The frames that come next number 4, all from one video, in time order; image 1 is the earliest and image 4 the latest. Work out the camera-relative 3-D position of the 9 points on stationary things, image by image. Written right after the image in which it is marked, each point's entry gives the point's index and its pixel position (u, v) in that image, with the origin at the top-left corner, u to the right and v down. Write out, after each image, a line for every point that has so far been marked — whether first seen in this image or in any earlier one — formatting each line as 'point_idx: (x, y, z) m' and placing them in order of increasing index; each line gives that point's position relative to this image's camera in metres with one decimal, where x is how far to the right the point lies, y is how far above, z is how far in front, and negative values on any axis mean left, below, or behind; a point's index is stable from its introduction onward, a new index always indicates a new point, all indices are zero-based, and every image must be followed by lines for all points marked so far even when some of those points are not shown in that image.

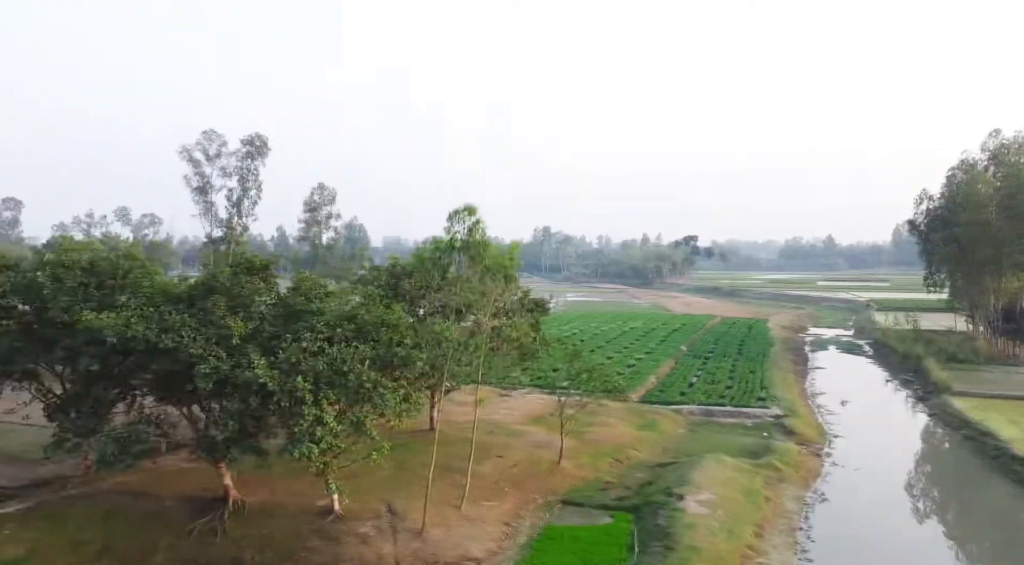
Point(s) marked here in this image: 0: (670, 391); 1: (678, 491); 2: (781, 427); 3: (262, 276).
0: (+3.8, -2.7, +19.8) m
1: (+2.3, -3.0, +11.6) m
2: (+5.5, -3.0, +16.6) m
3: (-3.5, +0.1, +10.8) m
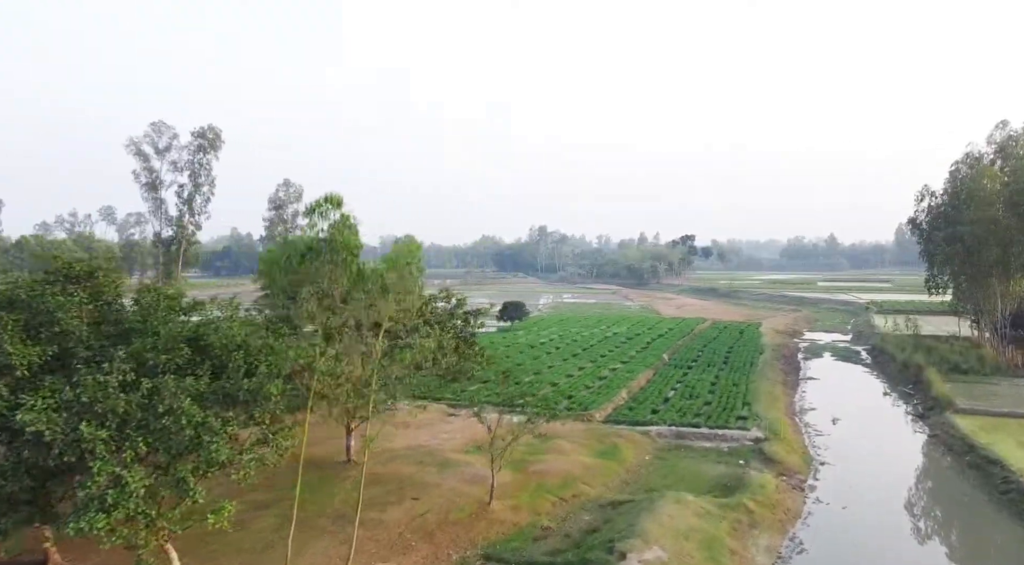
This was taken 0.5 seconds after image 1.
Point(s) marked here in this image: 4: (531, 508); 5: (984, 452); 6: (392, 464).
0: (+2.8, -2.8, +17.7) m
1: (+1.3, -3.1, +9.5) m
2: (+4.4, -3.1, +14.6) m
3: (-4.6, 0.0, +8.8) m
4: (+0.3, -3.1, +11.1) m
5: (+8.5, -3.1, +14.7) m
6: (-1.8, -2.8, +12.5) m
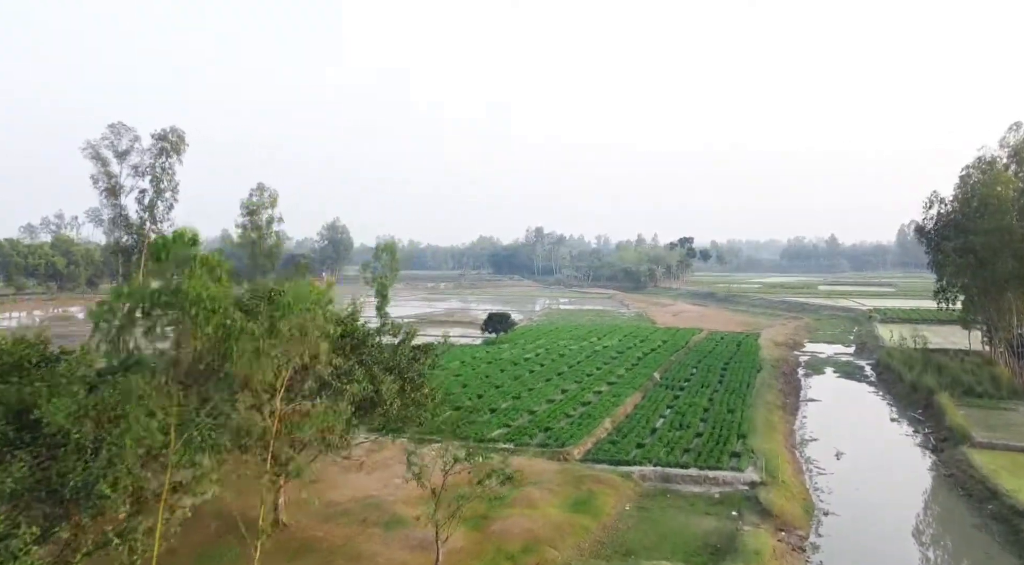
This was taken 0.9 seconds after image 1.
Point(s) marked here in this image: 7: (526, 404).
0: (+2.2, -3.2, +16.0) m
1: (+0.7, -3.5, +7.8) m
2: (+3.8, -3.5, +12.9) m
3: (-5.2, -0.4, +7.1) m
4: (-0.3, -3.5, +9.4) m
5: (+8.0, -3.5, +13.0) m
6: (-2.4, -3.2, +10.8) m
7: (+0.3, -2.9, +19.1) m
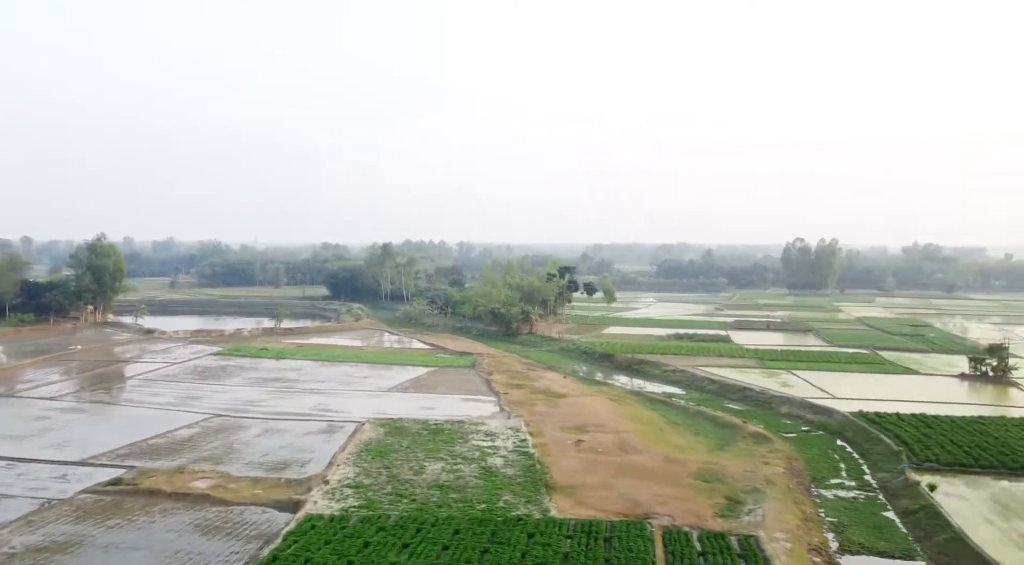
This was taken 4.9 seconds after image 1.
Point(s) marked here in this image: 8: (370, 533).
0: (+0.5, -7.2, -3.1) m
1: (+0.5, -7.6, -11.4) m
2: (+2.7, -7.6, -5.9) m
3: (-5.2, -4.6, -13.2) m
4: (-0.8, -7.6, -10.0) m
5: (+6.7, -7.6, -5.1) m
6: (-3.1, -7.3, -9.0) m
7: (-1.8, -6.9, -0.3) m
8: (-3.4, -6.0, +19.9) m
